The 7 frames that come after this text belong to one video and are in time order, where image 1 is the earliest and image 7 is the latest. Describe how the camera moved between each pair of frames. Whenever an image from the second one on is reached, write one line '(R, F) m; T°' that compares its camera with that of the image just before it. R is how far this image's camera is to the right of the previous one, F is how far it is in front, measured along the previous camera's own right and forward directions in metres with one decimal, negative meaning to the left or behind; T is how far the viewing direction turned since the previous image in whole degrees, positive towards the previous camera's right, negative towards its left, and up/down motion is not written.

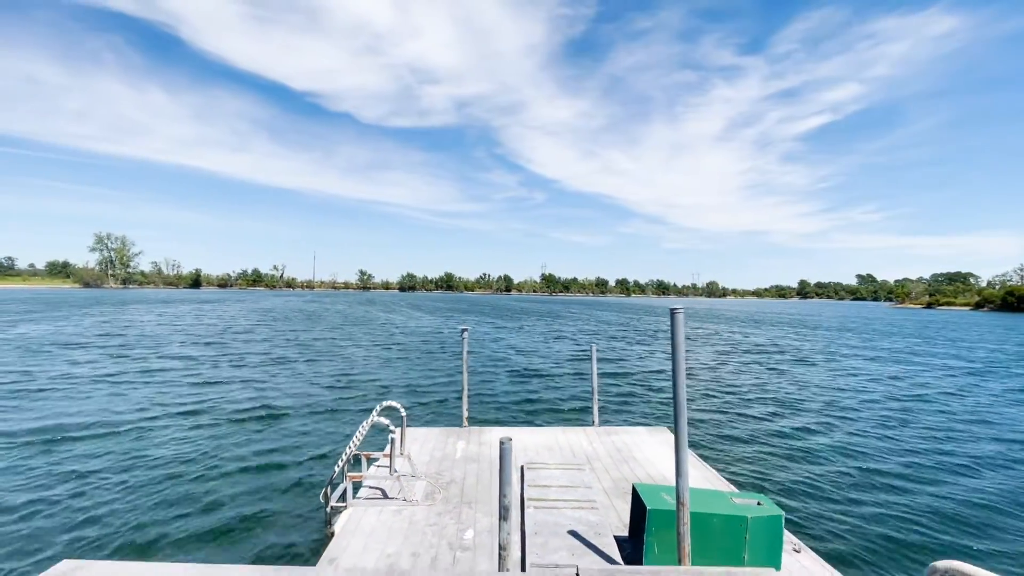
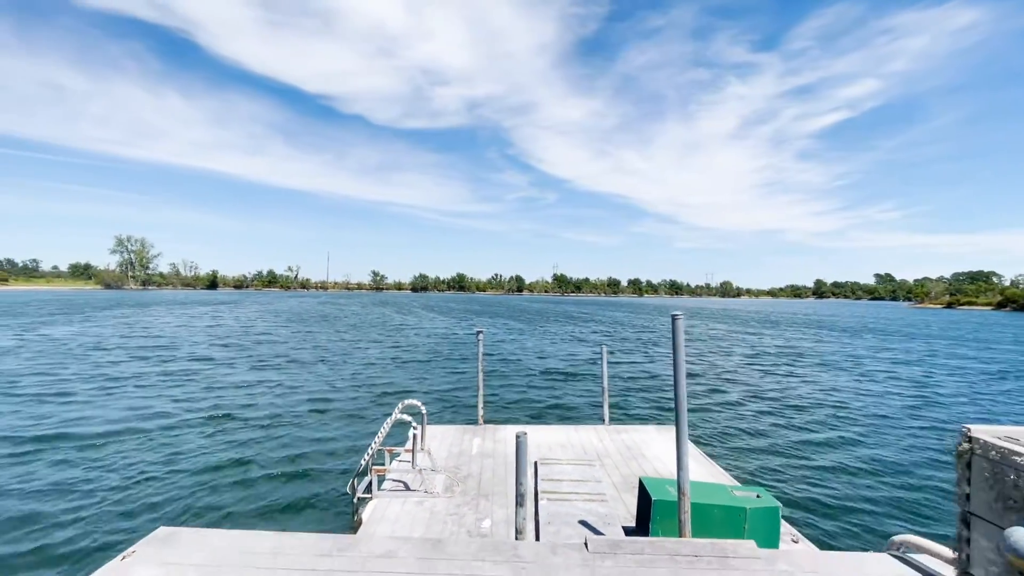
(0.0, -0.4) m; -1°
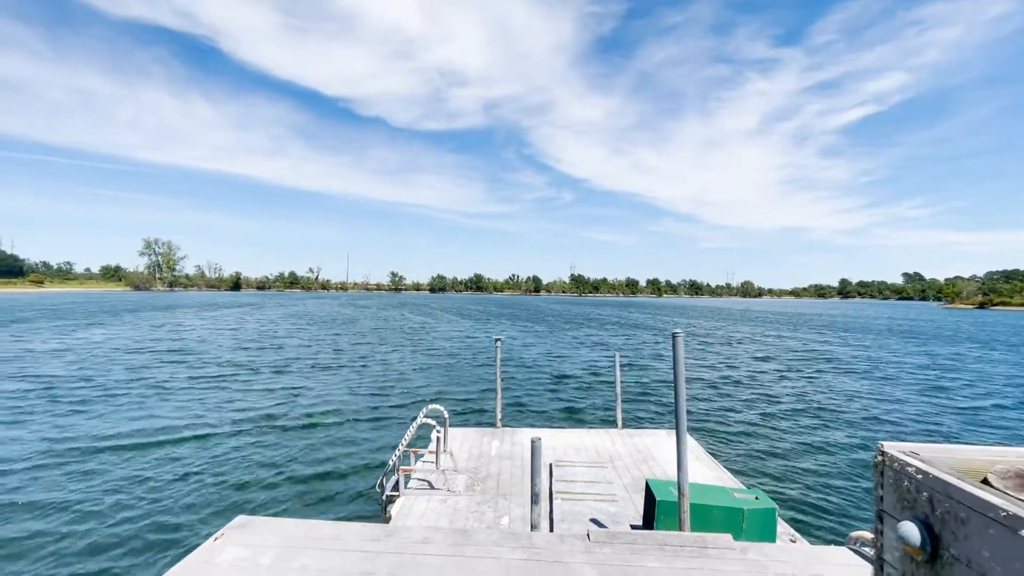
(0.0, -0.5) m; -2°
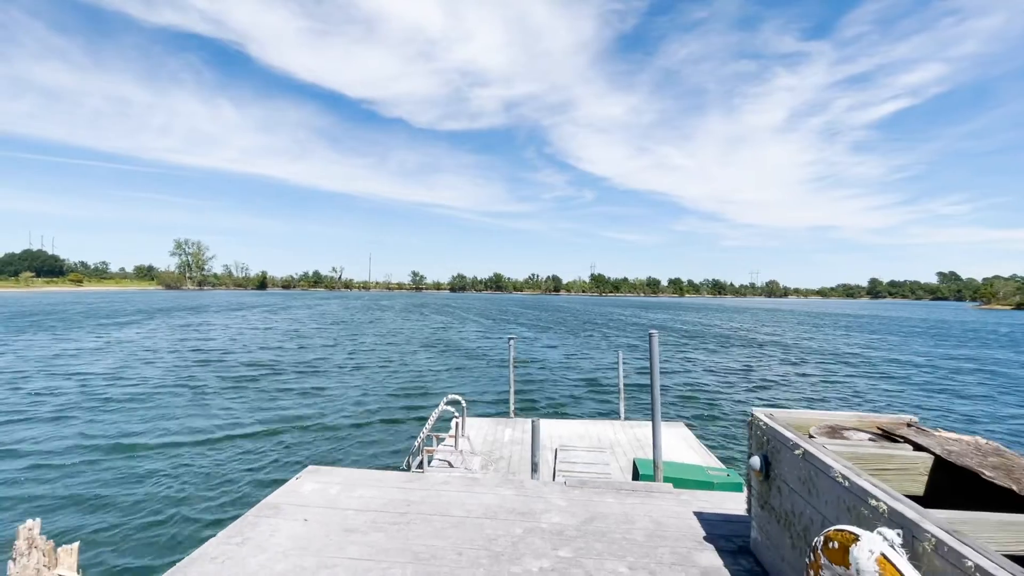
(+0.2, -1.1) m; -2°
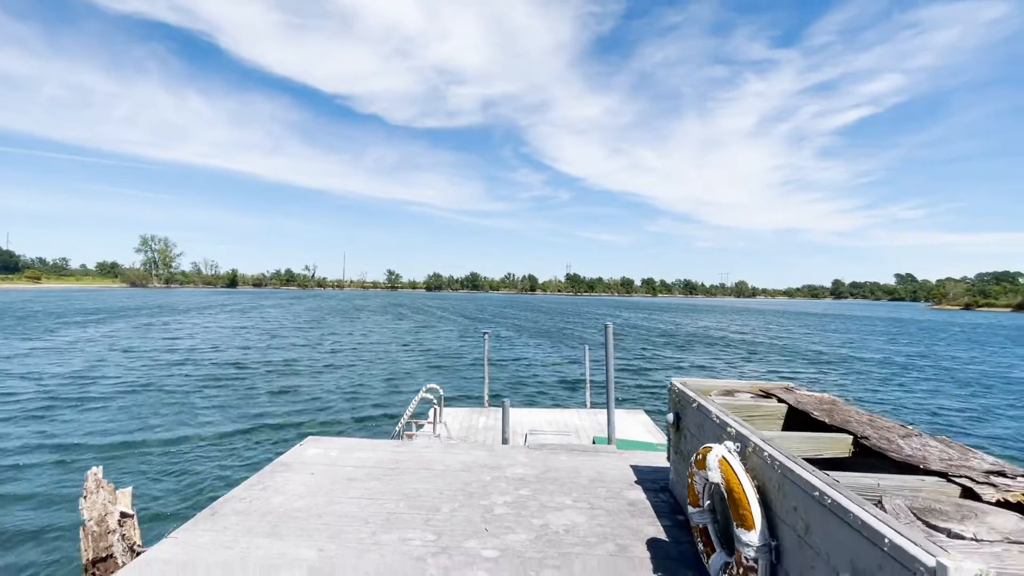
(0.0, -0.8) m; +3°
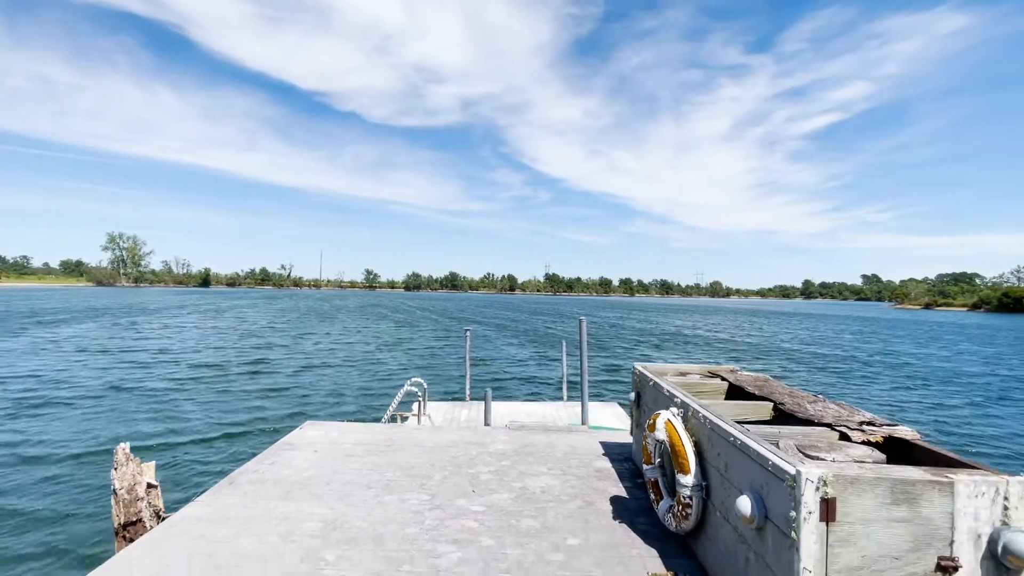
(0.0, -0.5) m; +2°
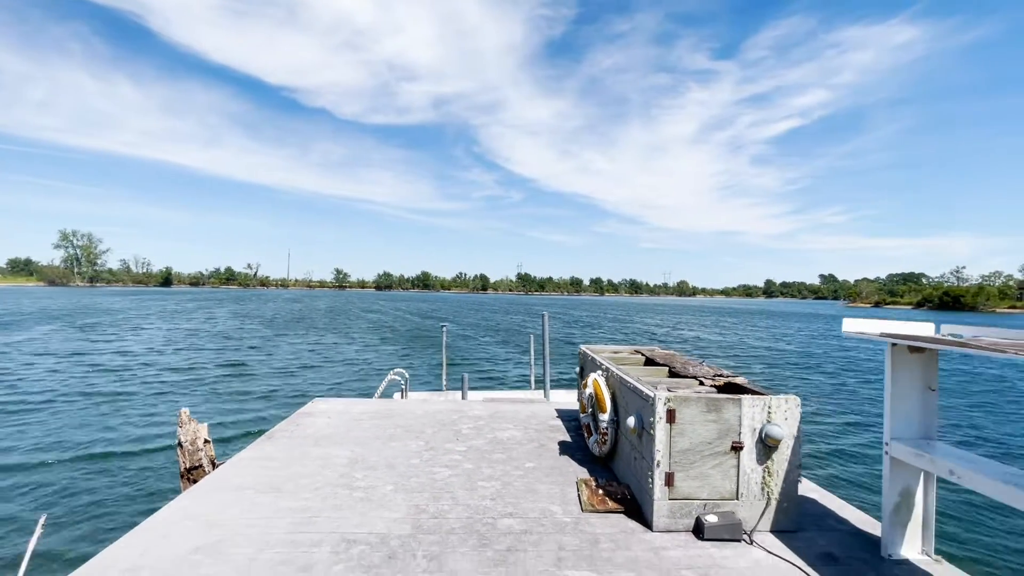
(0.0, -1.2) m; +3°
